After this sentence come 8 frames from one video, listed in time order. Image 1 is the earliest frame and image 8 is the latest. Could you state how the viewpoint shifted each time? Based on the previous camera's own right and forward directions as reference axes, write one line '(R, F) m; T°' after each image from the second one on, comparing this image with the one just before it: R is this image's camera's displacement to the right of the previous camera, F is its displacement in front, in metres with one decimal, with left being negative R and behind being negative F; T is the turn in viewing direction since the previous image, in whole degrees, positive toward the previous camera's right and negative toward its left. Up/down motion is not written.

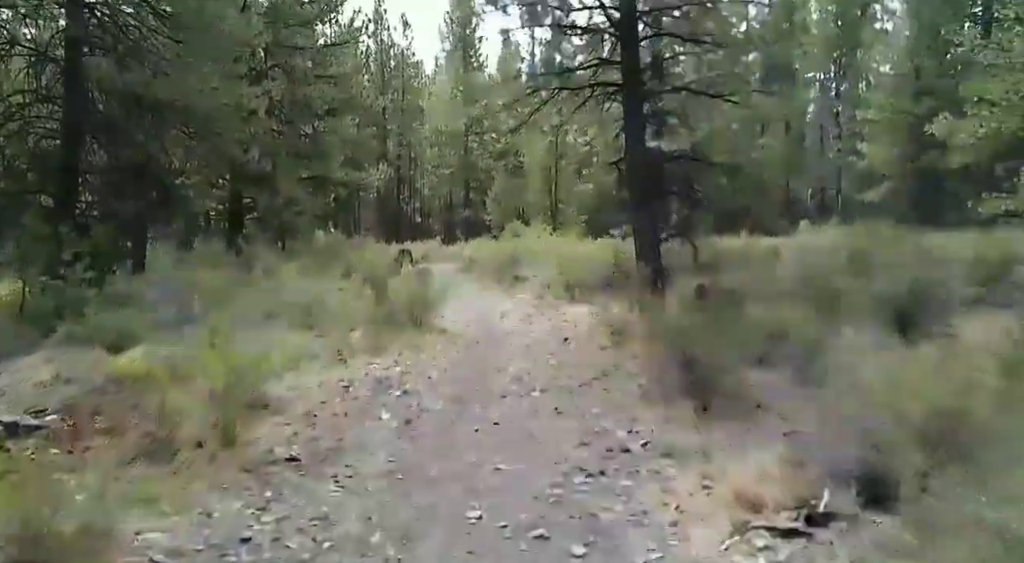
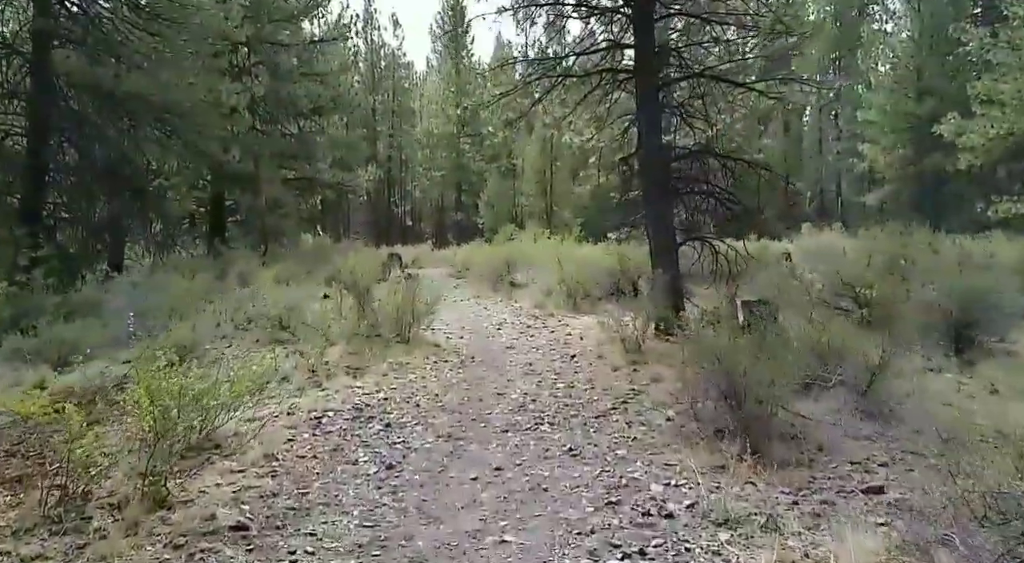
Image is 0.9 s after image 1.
(-0.1, +1.2) m; +1°
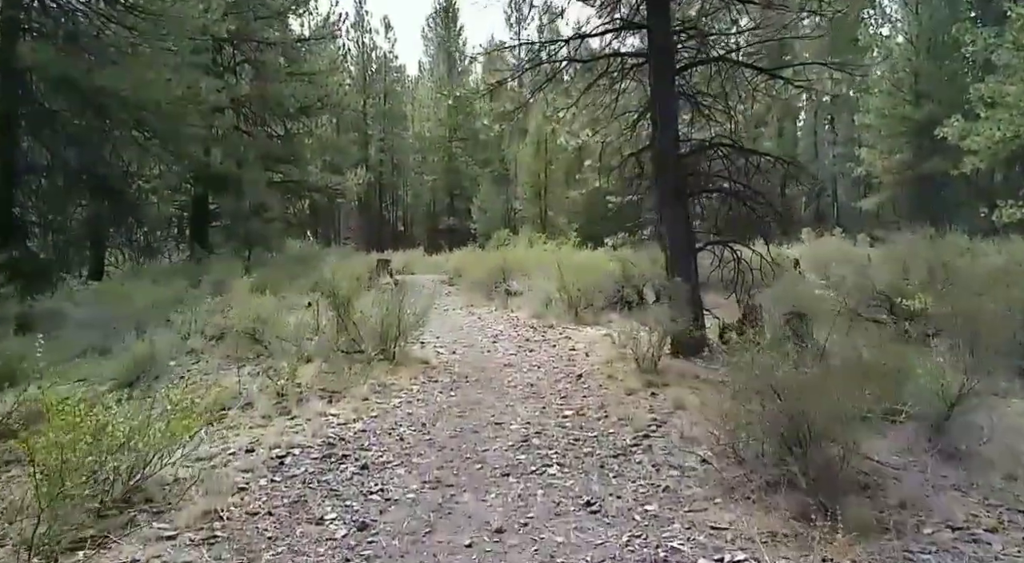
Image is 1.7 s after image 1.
(-0.1, +1.1) m; +1°
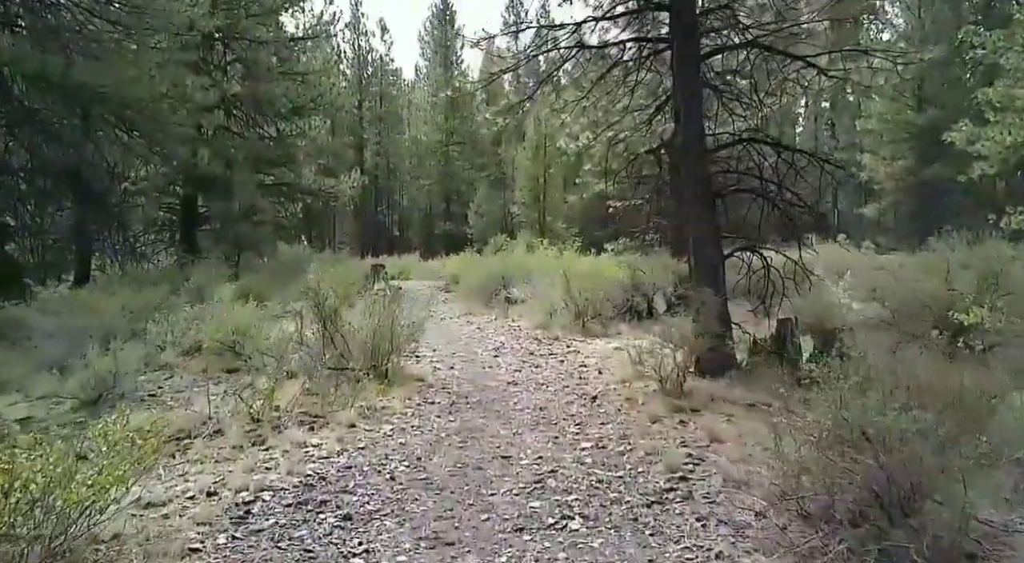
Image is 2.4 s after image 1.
(-0.1, +0.9) m; 0°
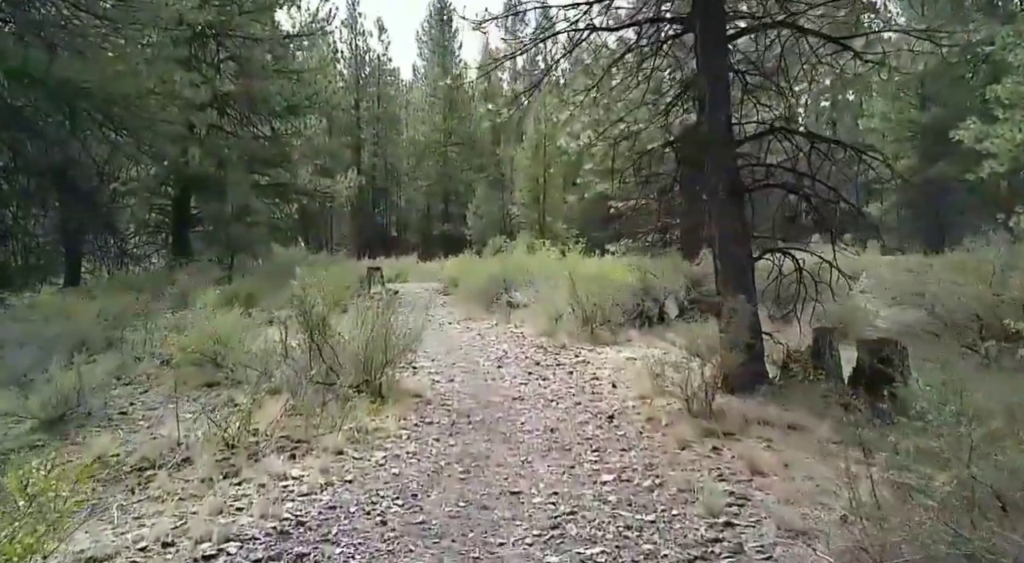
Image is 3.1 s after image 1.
(-0.1, +0.8) m; 0°
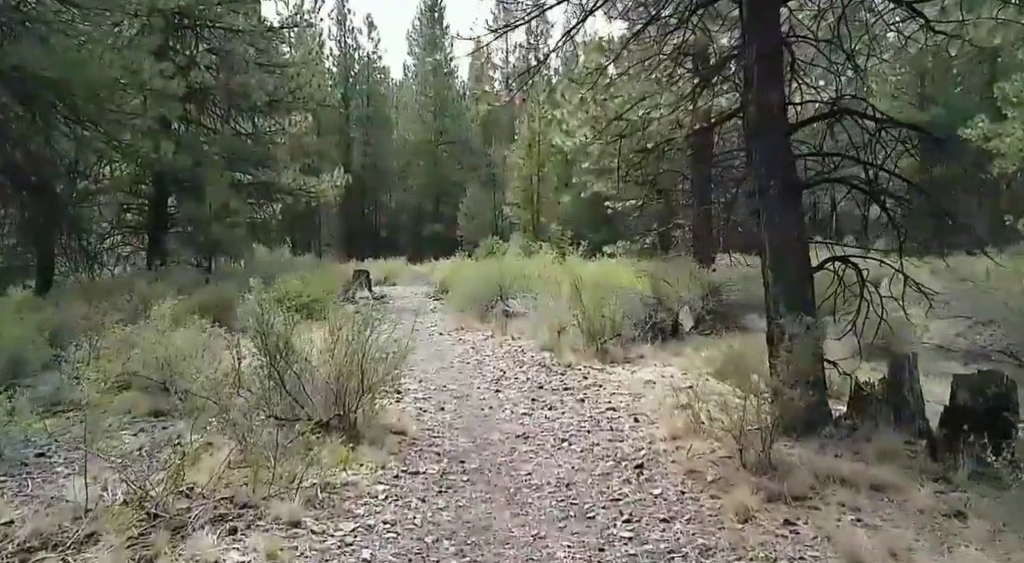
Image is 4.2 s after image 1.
(-0.1, +1.3) m; +1°
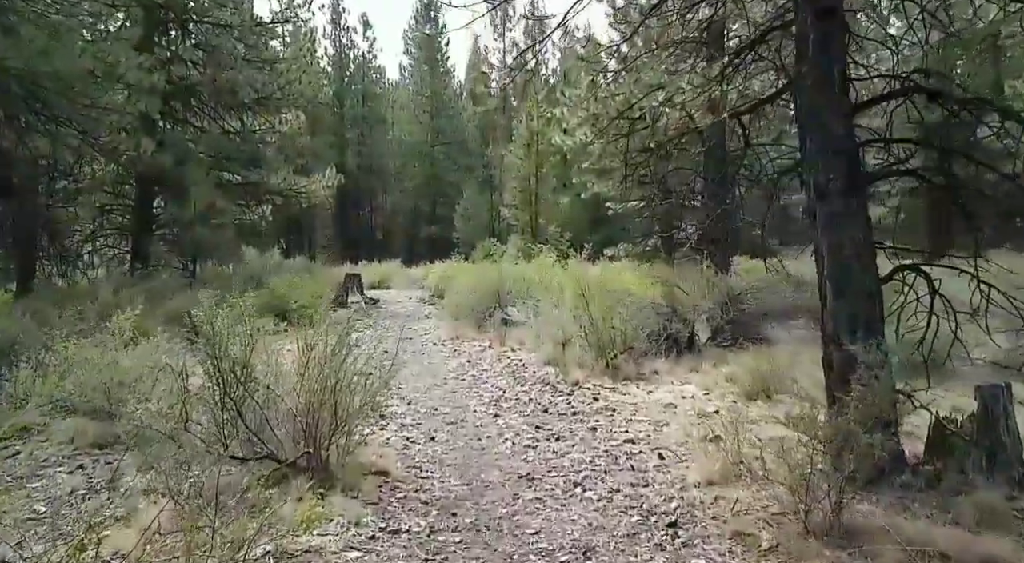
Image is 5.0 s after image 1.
(0.0, +1.0) m; 0°
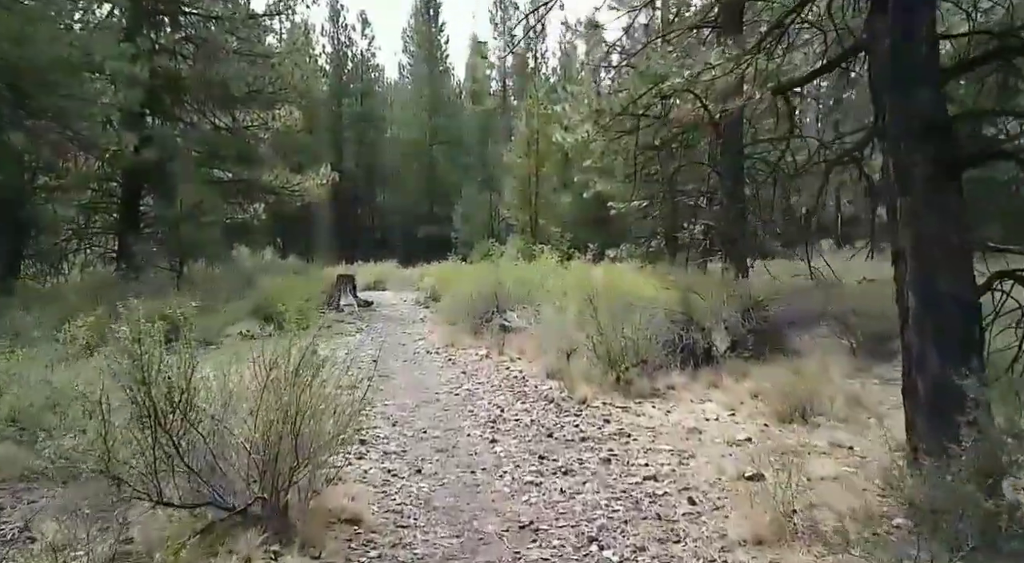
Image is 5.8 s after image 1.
(0.0, +1.0) m; 0°
